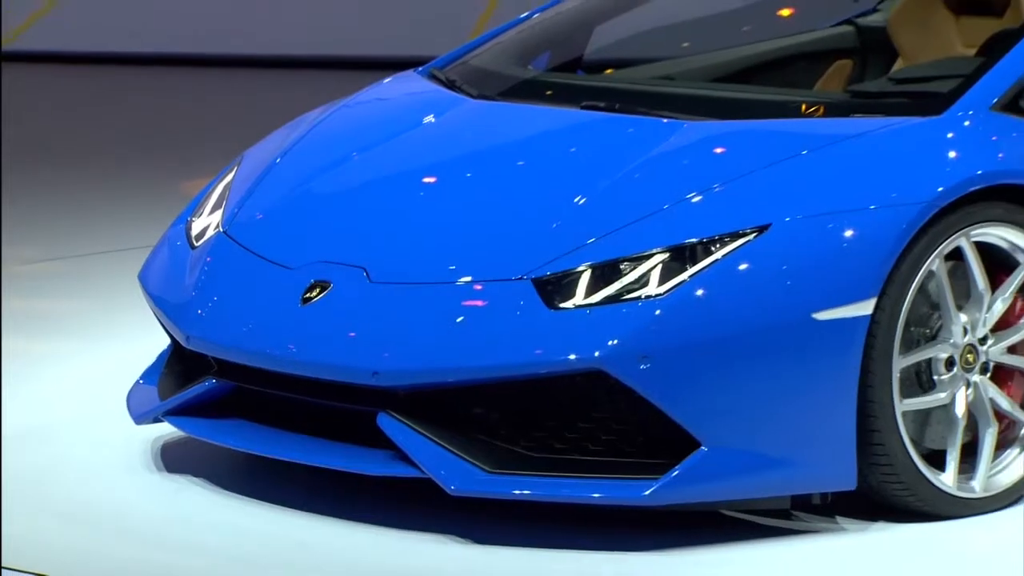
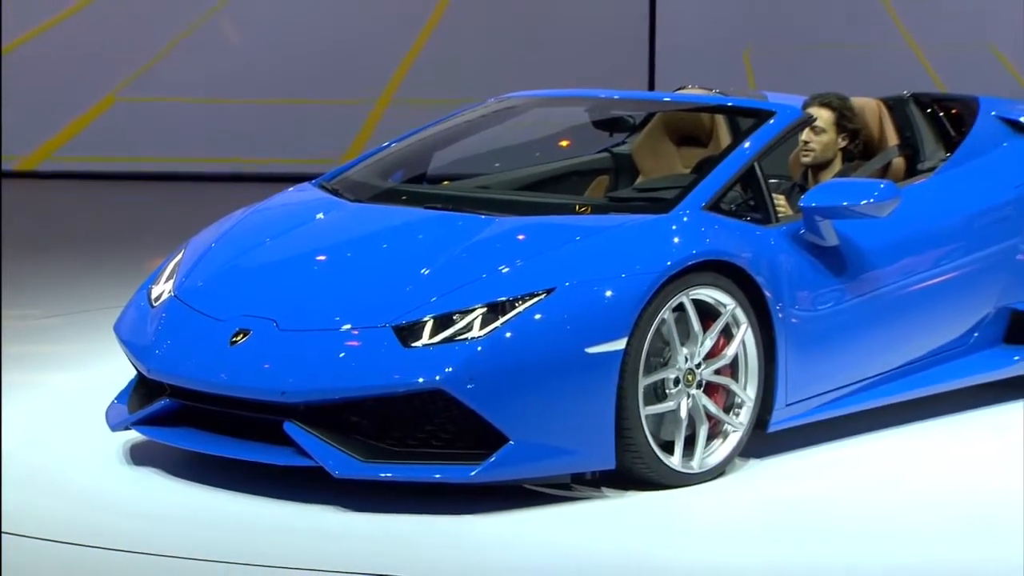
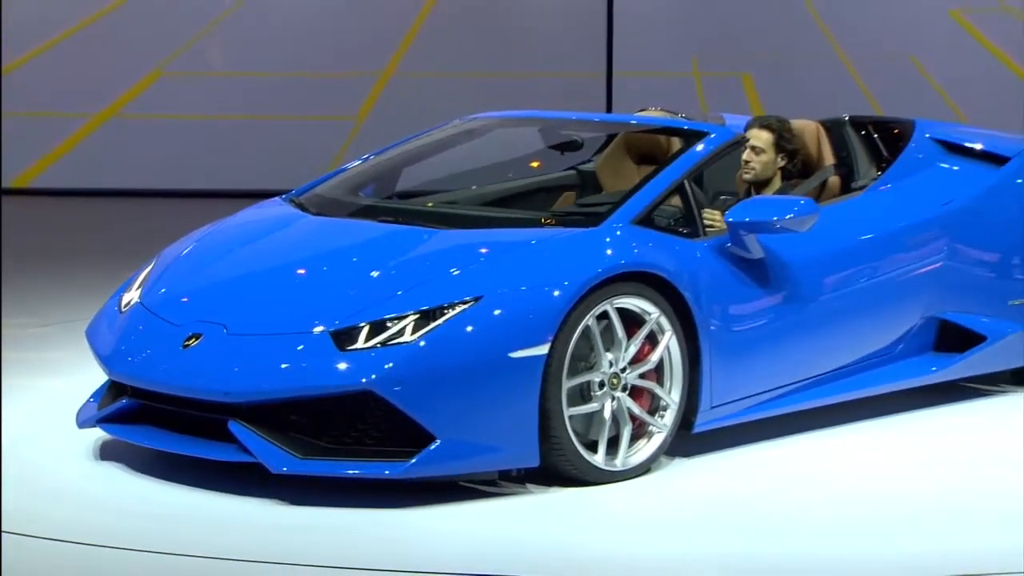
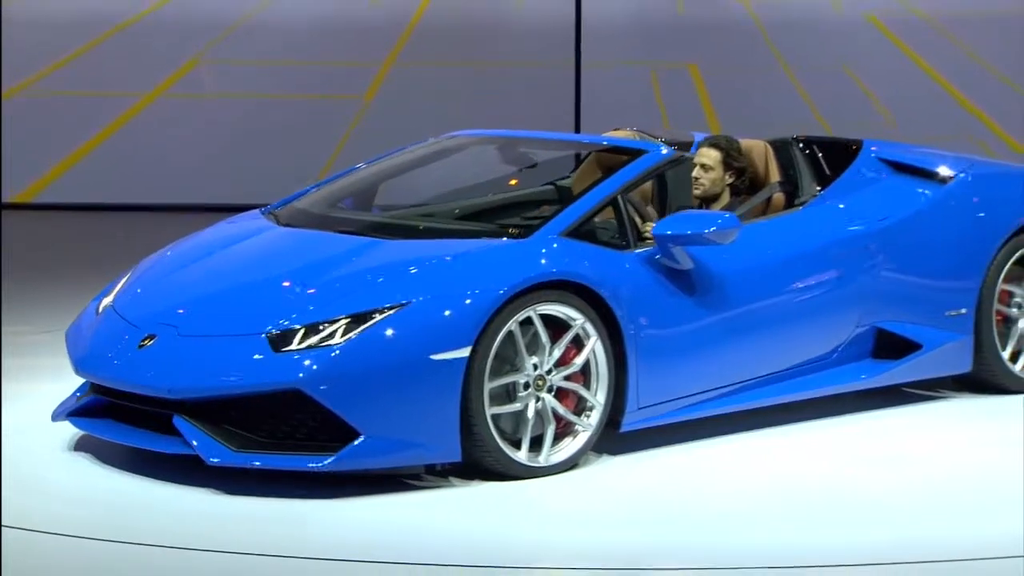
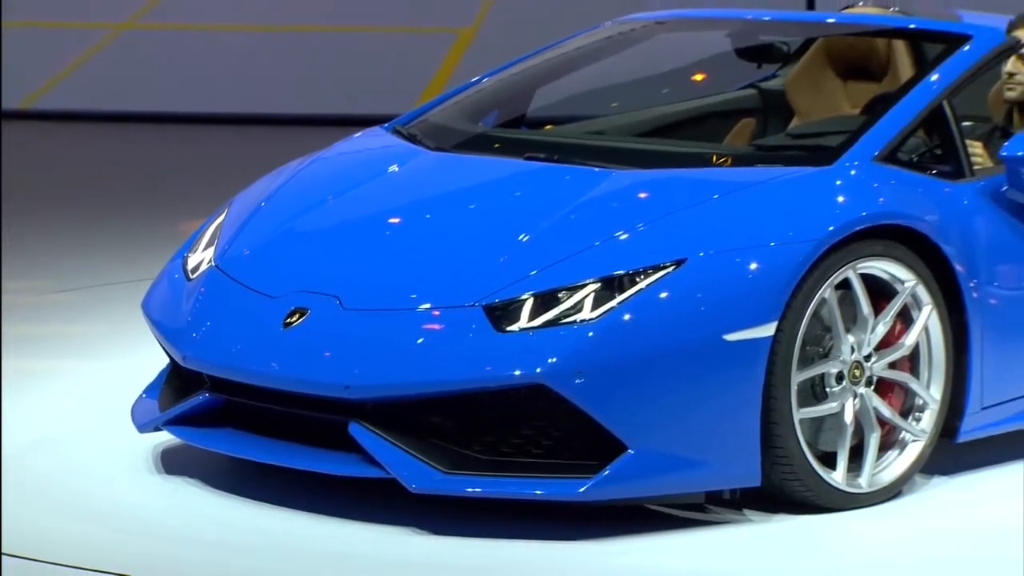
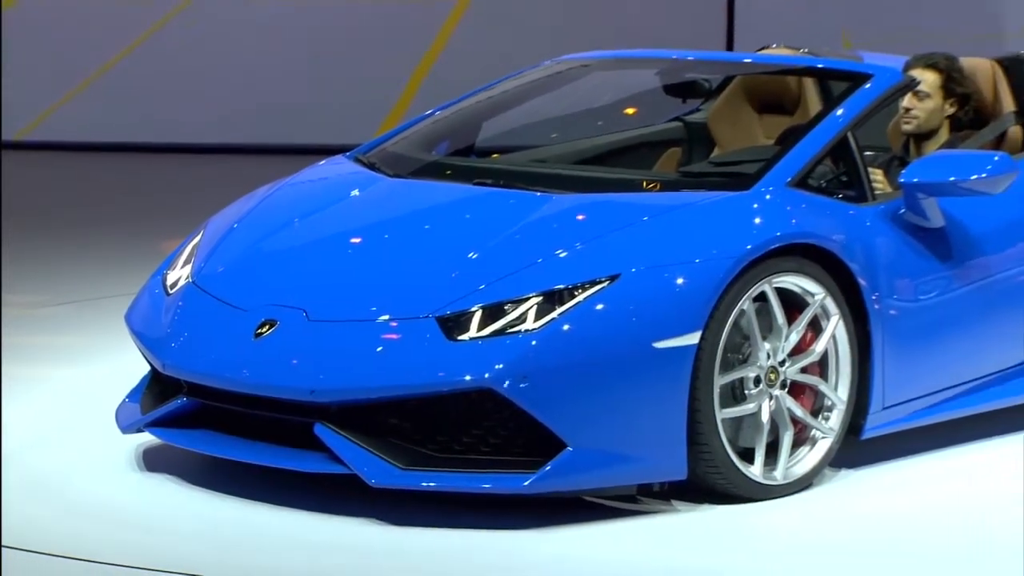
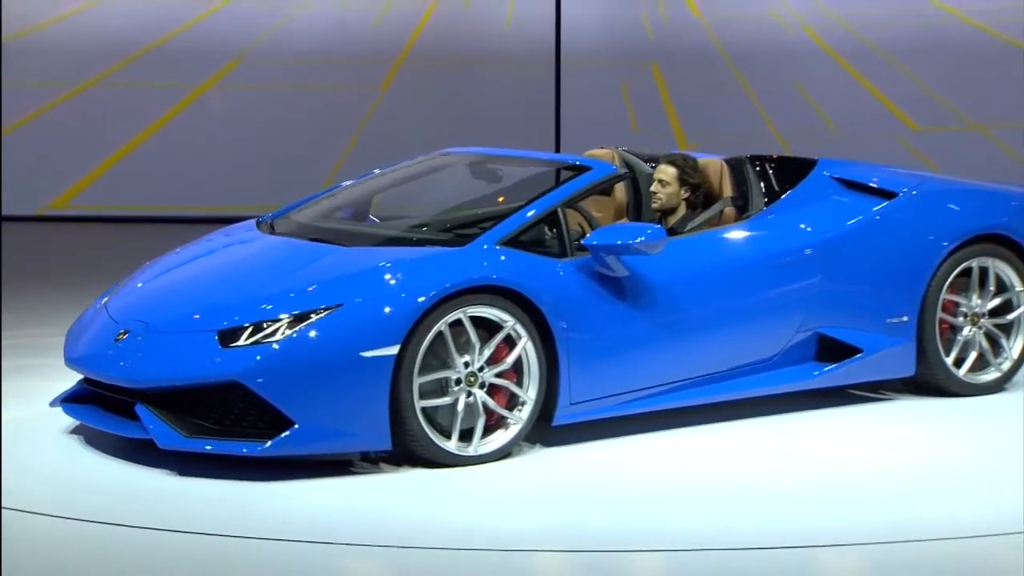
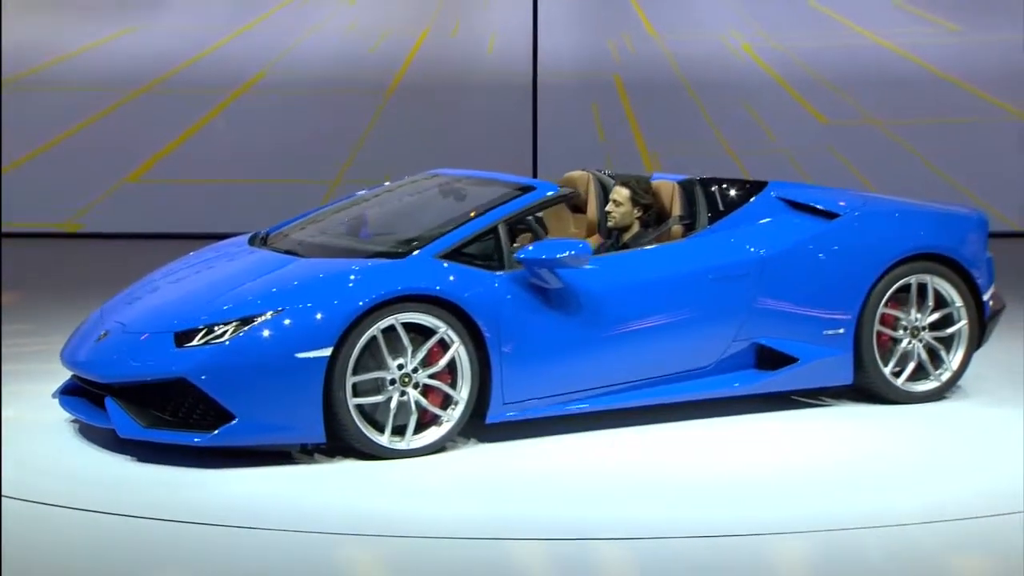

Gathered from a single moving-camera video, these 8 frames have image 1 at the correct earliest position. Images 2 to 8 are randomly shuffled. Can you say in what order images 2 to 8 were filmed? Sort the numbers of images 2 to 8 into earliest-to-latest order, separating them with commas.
5, 6, 2, 3, 4, 7, 8
